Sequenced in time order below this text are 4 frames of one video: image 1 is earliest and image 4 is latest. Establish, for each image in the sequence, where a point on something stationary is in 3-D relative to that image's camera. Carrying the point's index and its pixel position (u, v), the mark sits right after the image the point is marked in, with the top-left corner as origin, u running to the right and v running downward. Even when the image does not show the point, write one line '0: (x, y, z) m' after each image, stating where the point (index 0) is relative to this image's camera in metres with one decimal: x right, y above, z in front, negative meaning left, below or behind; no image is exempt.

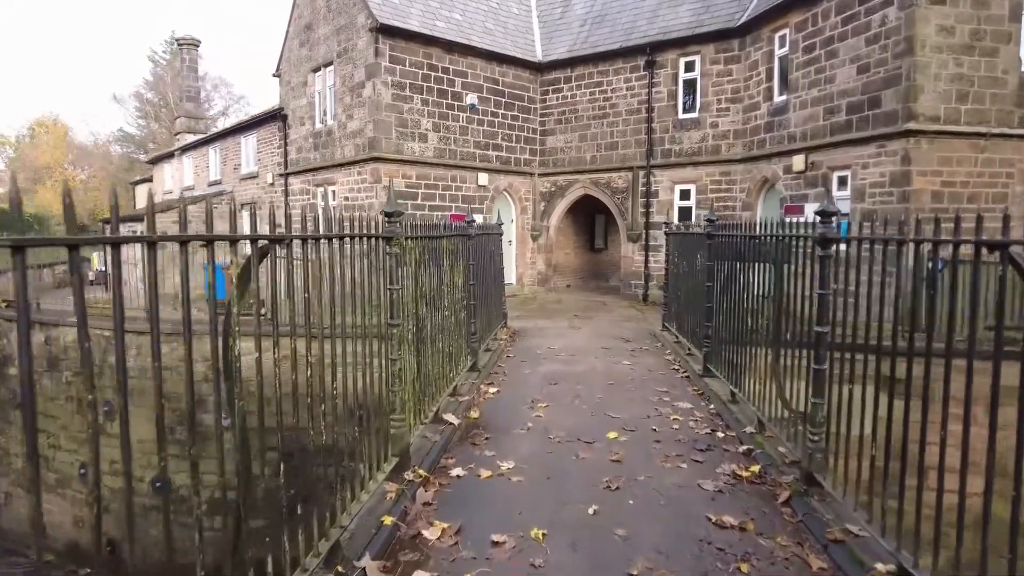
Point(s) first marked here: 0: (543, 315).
0: (+0.6, -0.5, +12.4) m
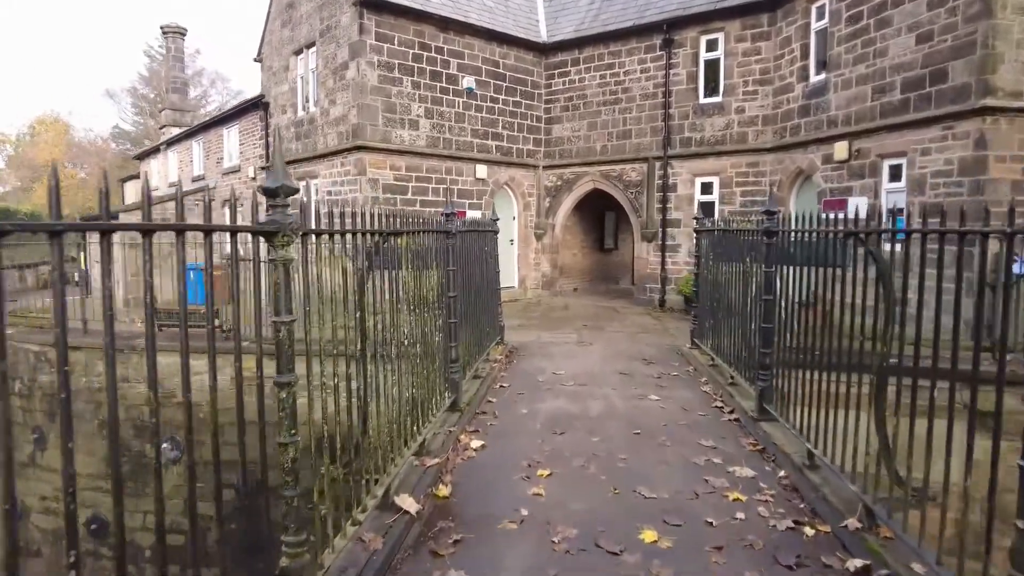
0: (+0.6, -0.6, +10.9) m
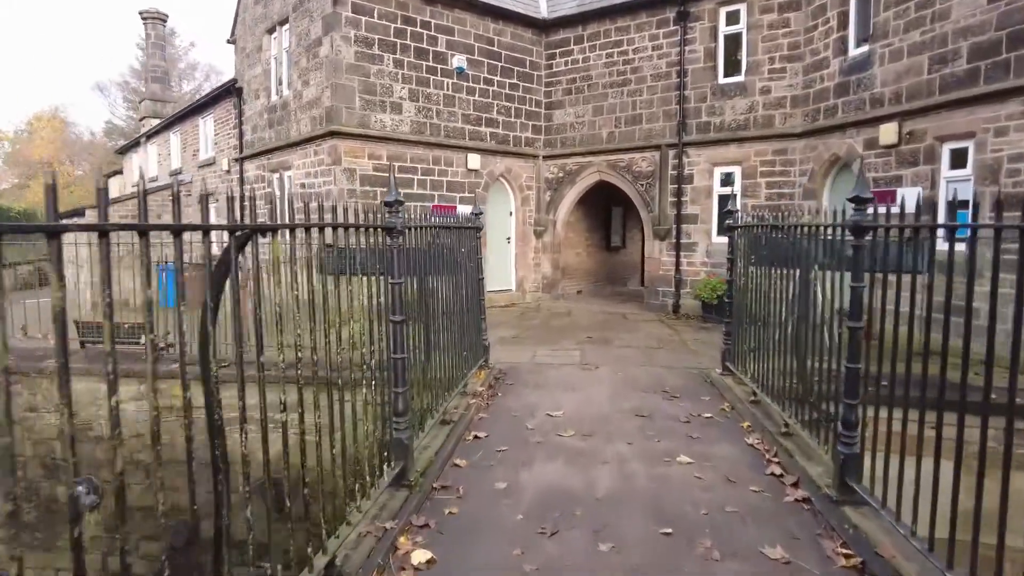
0: (+0.5, -0.6, +9.4) m
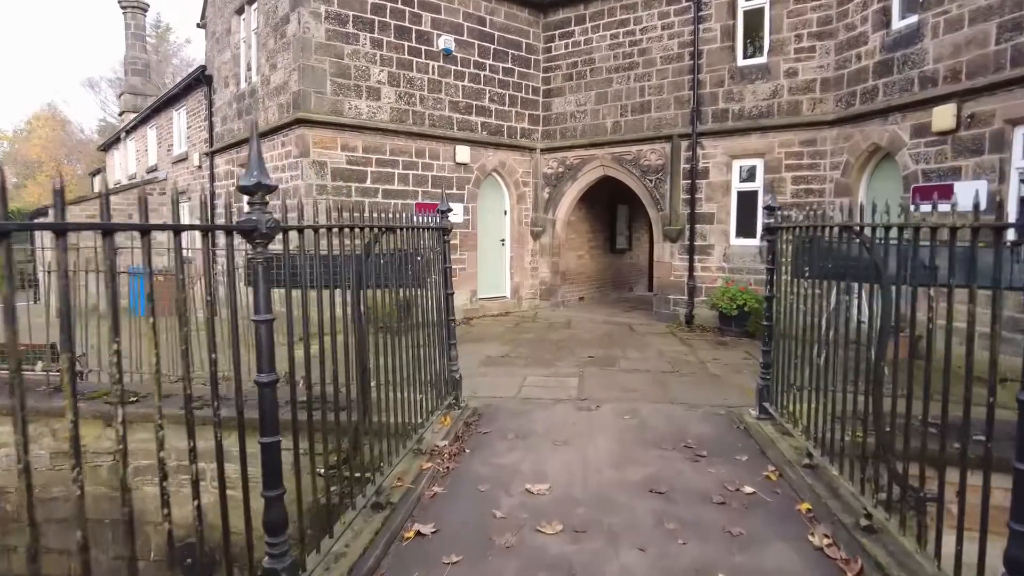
0: (+0.3, -0.8, +8.1) m
